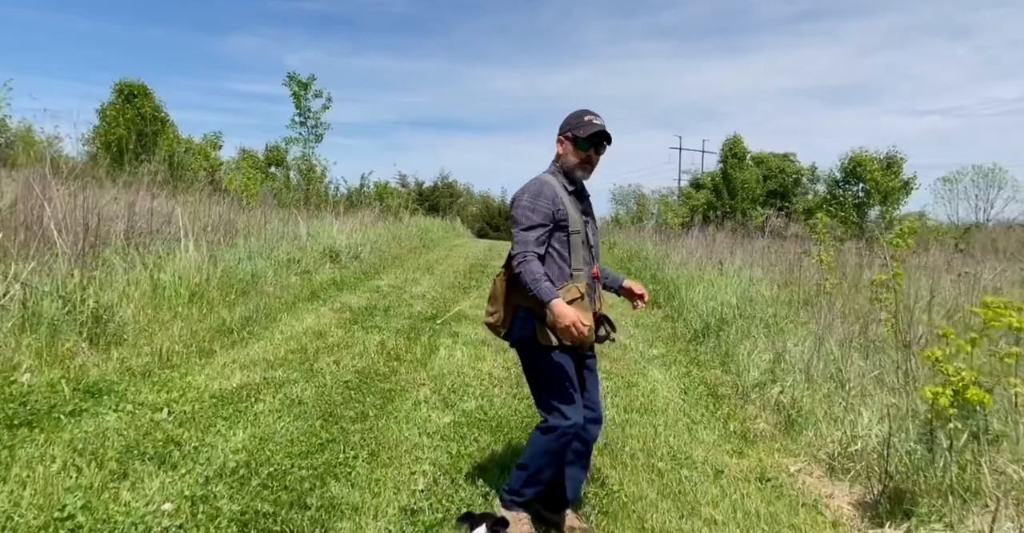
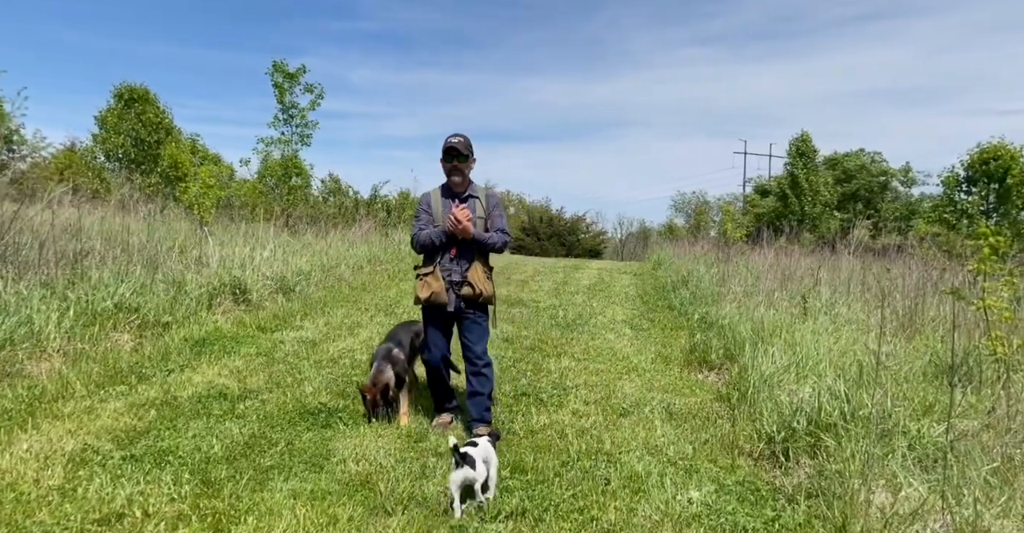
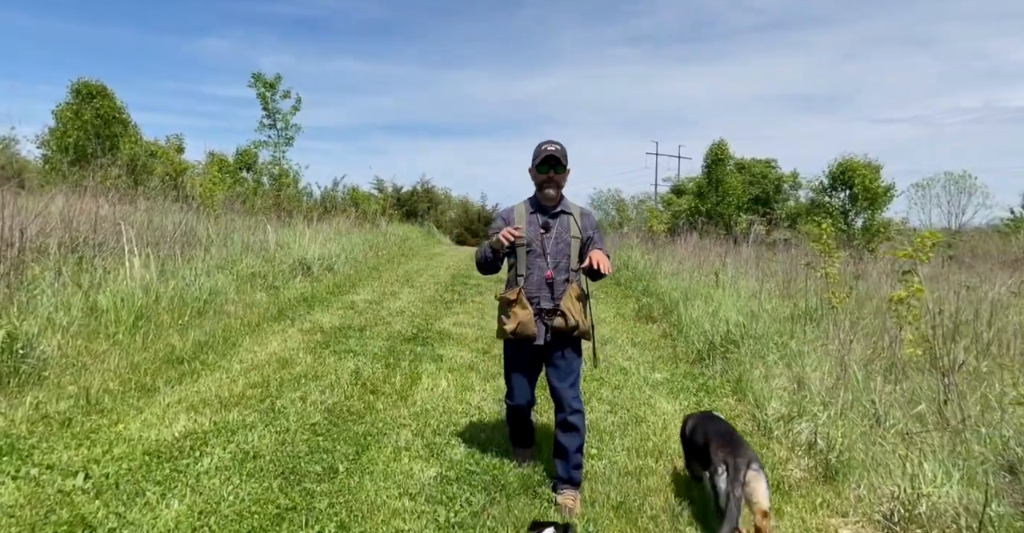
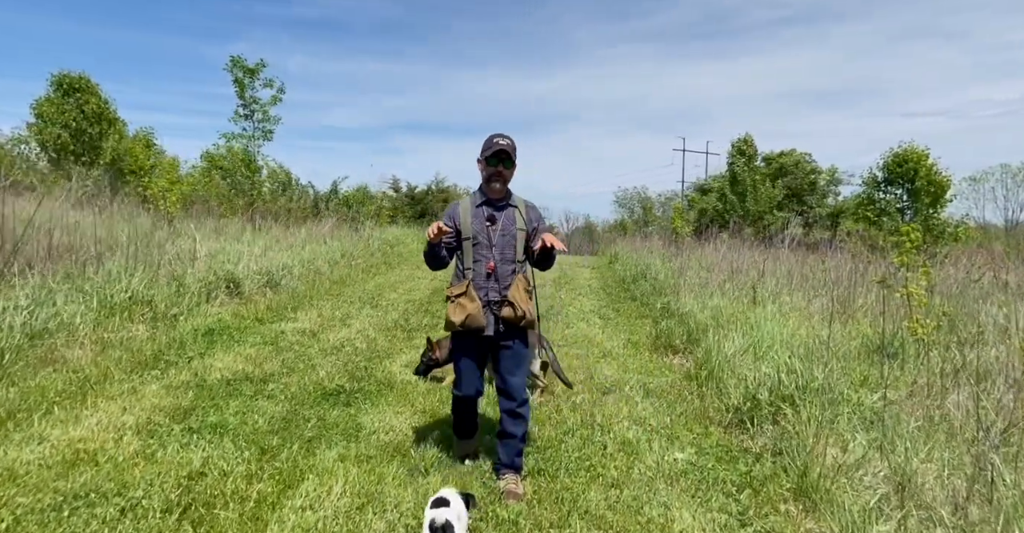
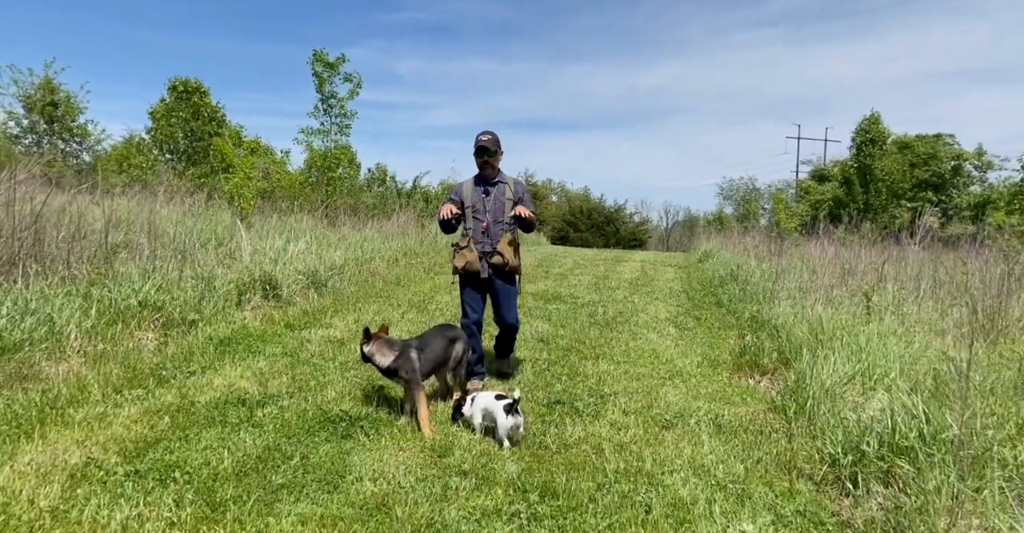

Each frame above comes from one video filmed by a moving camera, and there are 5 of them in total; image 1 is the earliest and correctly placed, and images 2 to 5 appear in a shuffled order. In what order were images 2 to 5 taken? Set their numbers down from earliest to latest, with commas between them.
3, 4, 2, 5
